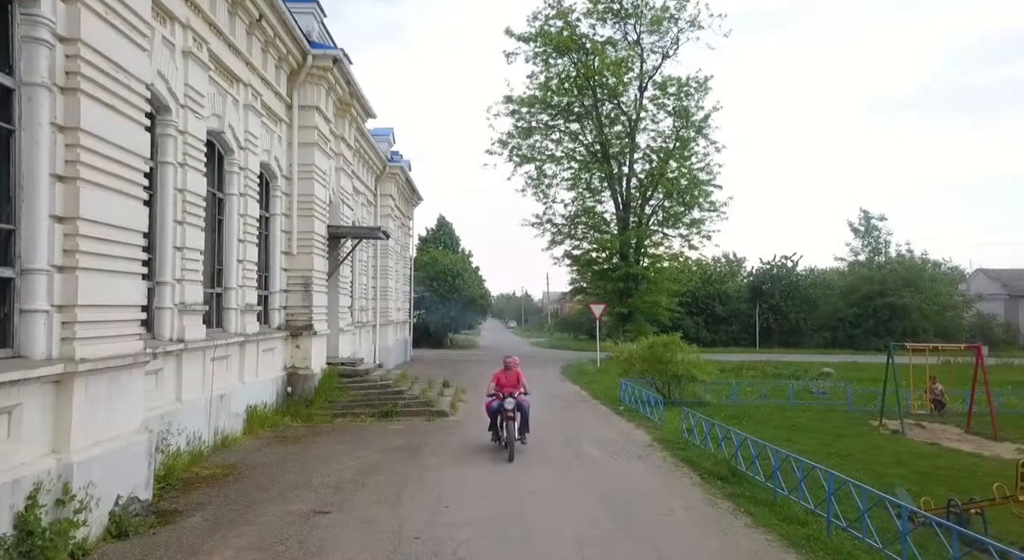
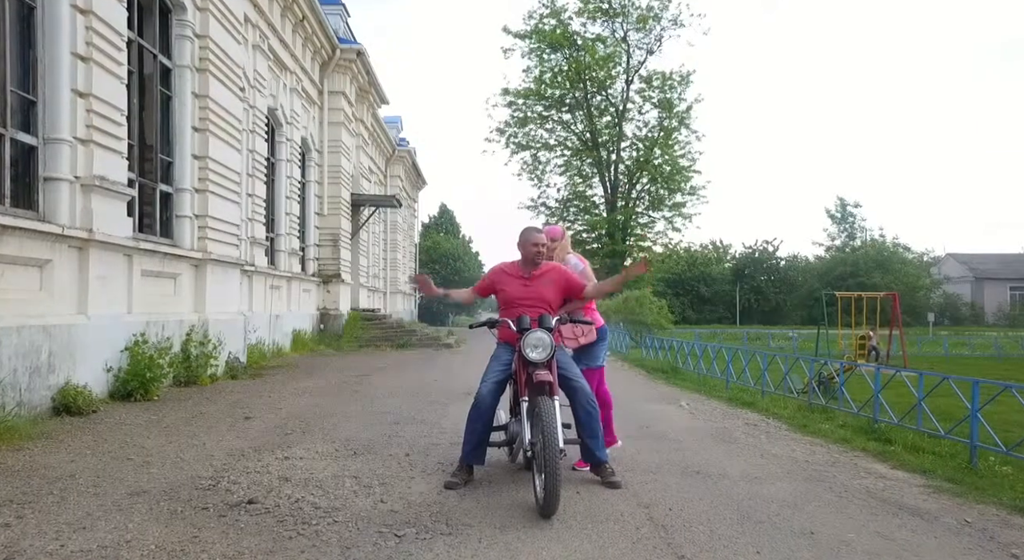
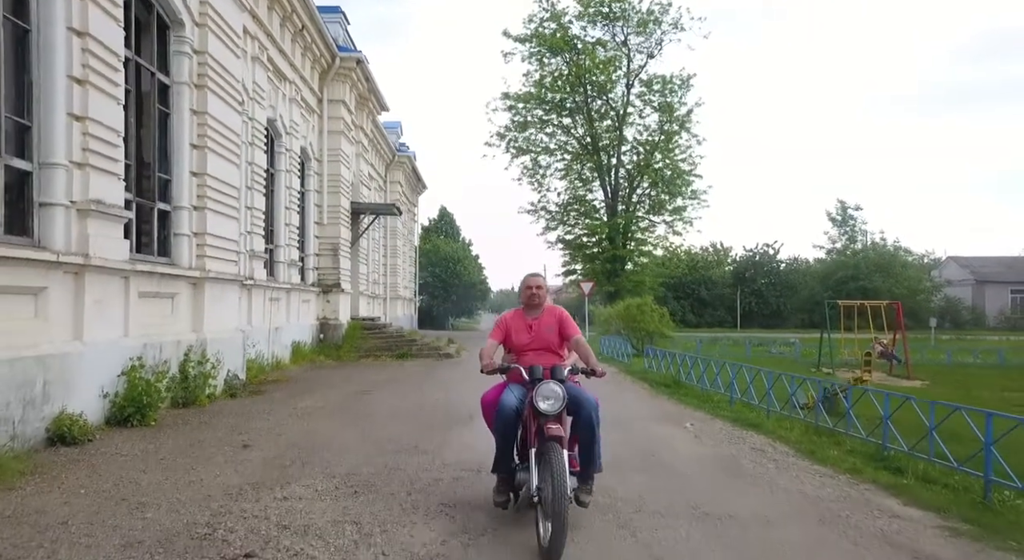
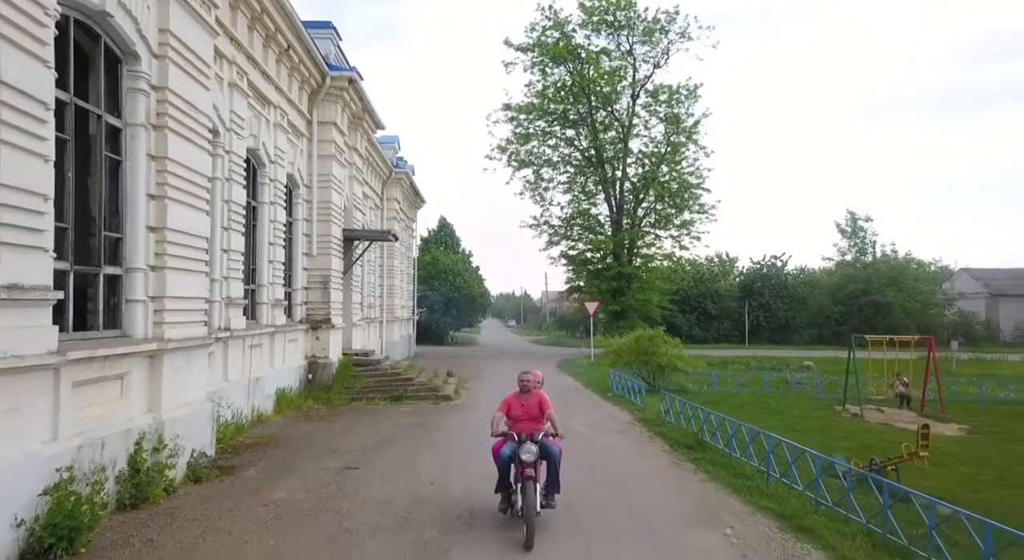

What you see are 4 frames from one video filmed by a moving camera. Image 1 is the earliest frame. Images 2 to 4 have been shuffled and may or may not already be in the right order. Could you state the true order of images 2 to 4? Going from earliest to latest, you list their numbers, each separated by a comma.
4, 3, 2
